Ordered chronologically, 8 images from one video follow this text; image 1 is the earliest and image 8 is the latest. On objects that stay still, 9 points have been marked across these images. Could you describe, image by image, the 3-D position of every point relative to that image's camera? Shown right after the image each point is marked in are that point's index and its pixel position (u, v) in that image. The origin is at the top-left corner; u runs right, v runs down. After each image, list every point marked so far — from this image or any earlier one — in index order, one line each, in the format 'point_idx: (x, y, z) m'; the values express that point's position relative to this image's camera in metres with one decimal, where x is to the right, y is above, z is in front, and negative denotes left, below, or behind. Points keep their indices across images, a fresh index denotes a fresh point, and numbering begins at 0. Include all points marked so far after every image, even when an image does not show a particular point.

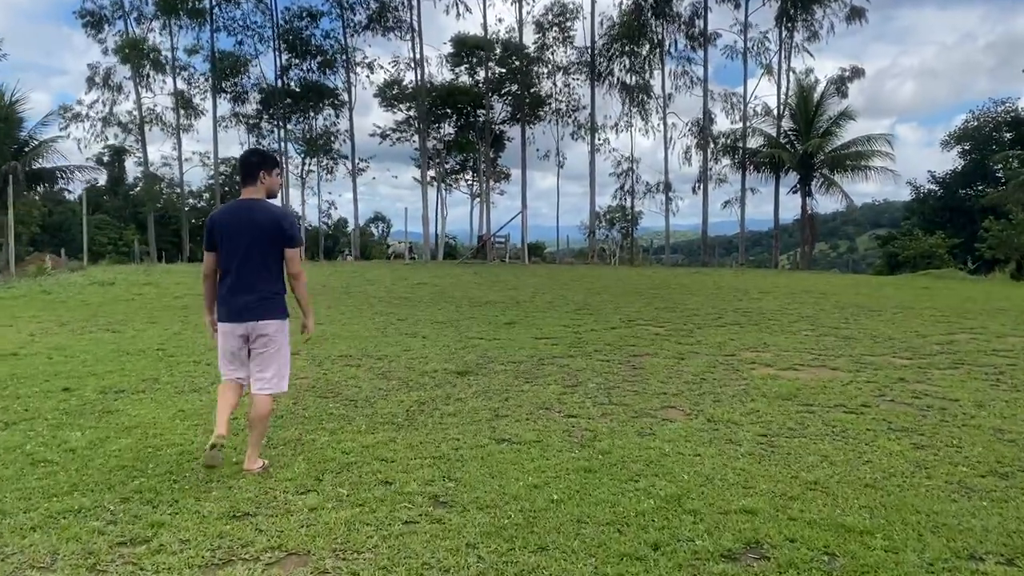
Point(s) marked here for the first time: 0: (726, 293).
0: (+4.2, -0.1, +14.7) m
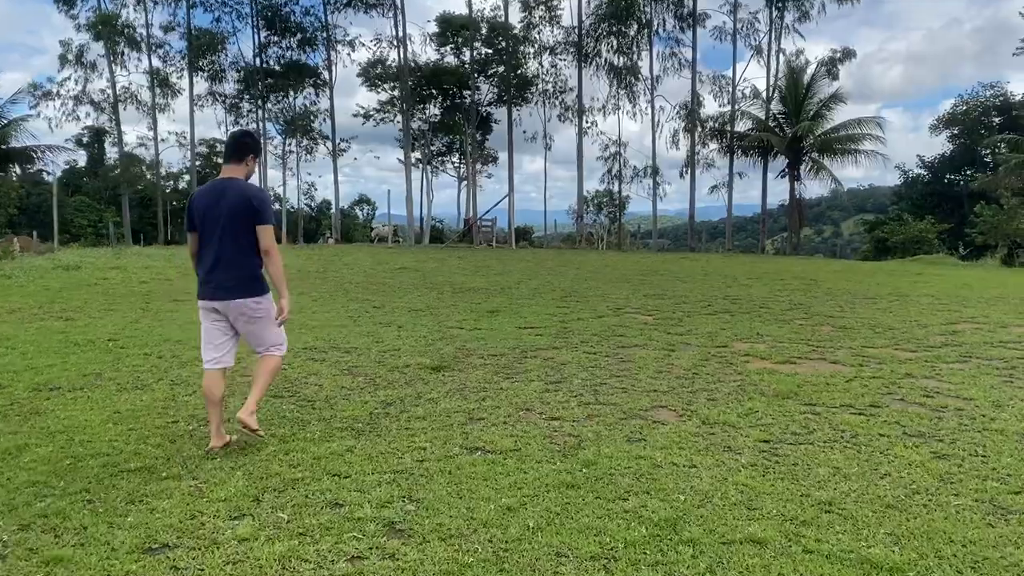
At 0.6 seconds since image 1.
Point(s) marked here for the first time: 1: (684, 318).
0: (+3.9, +0.2, +14.3) m
1: (+2.1, -0.4, +9.0) m
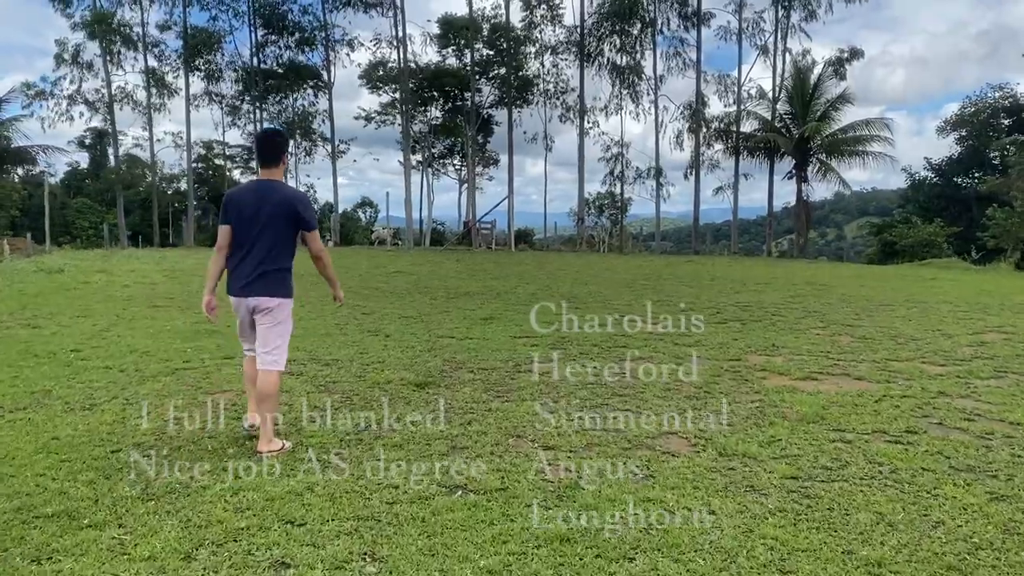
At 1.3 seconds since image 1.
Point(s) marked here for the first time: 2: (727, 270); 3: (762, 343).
0: (+3.9, +0.1, +13.7) m
1: (+2.0, -0.4, +8.4) m
2: (+5.1, +0.4, +17.4) m
3: (+2.5, -0.6, +7.5) m
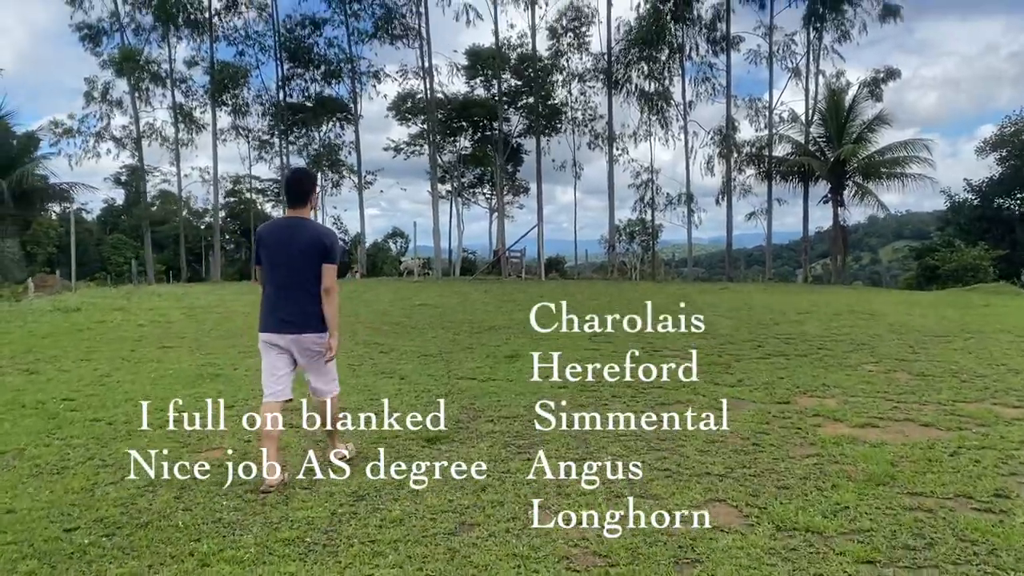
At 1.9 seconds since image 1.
0: (+4.3, -0.5, +13.0) m
1: (+2.3, -0.8, +7.8) m
2: (+5.7, -0.2, +16.7) m
3: (+2.7, -0.9, +6.9) m
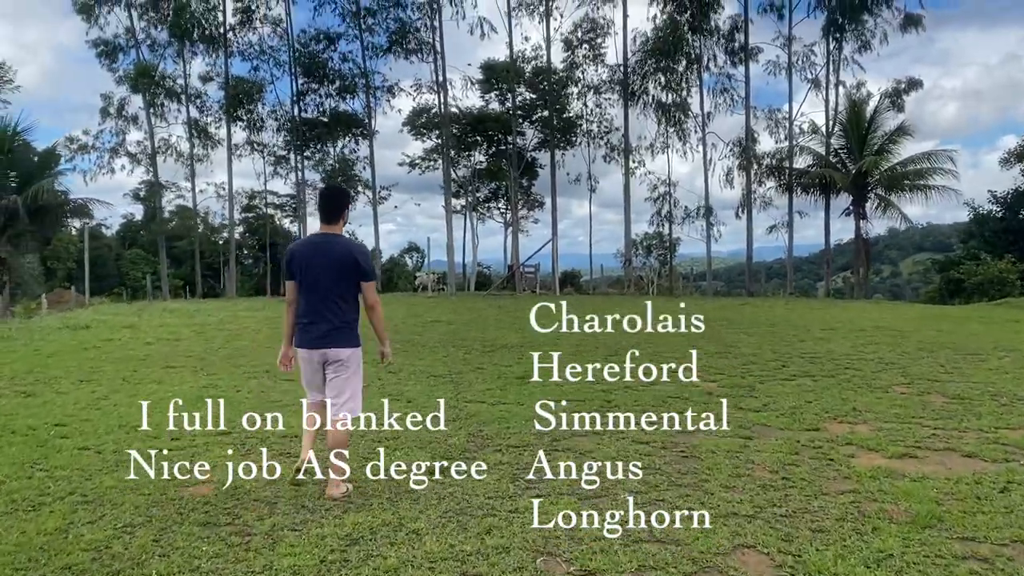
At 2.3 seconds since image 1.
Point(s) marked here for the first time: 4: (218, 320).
0: (+4.6, -0.7, +12.6) m
1: (+2.4, -1.0, +7.4) m
2: (+6.0, -0.6, +16.2) m
3: (+2.8, -1.0, +6.5) m
4: (-5.9, -0.6, +15.0) m
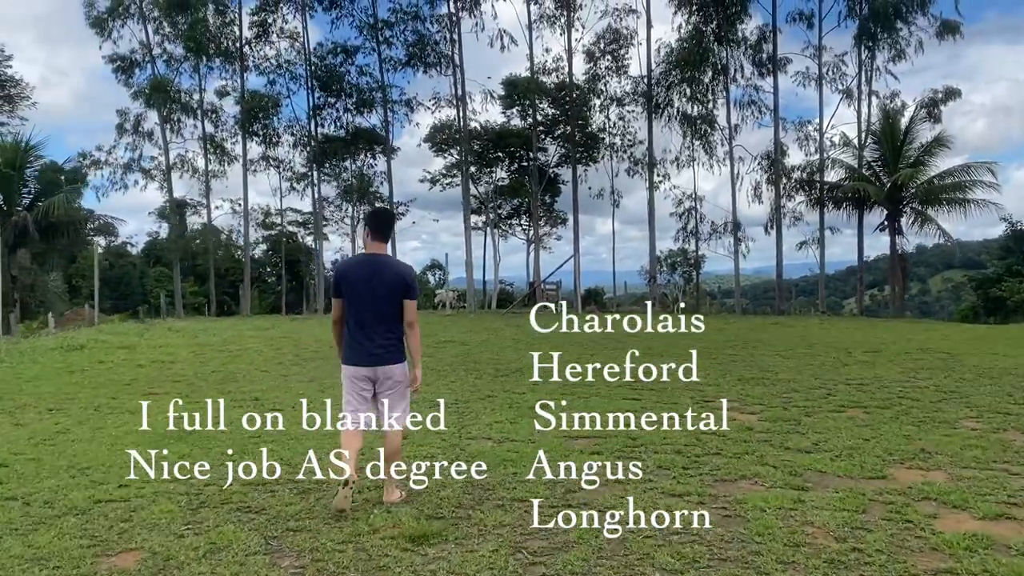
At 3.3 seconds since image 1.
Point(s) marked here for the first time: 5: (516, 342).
0: (+4.8, -1.0, +11.6) m
1: (+2.5, -1.1, +6.5) m
2: (+6.4, -1.0, +15.2) m
3: (+2.9, -1.2, +5.5) m
4: (-5.6, -1.0, +14.3) m
5: (+0.1, -1.0, +13.5) m
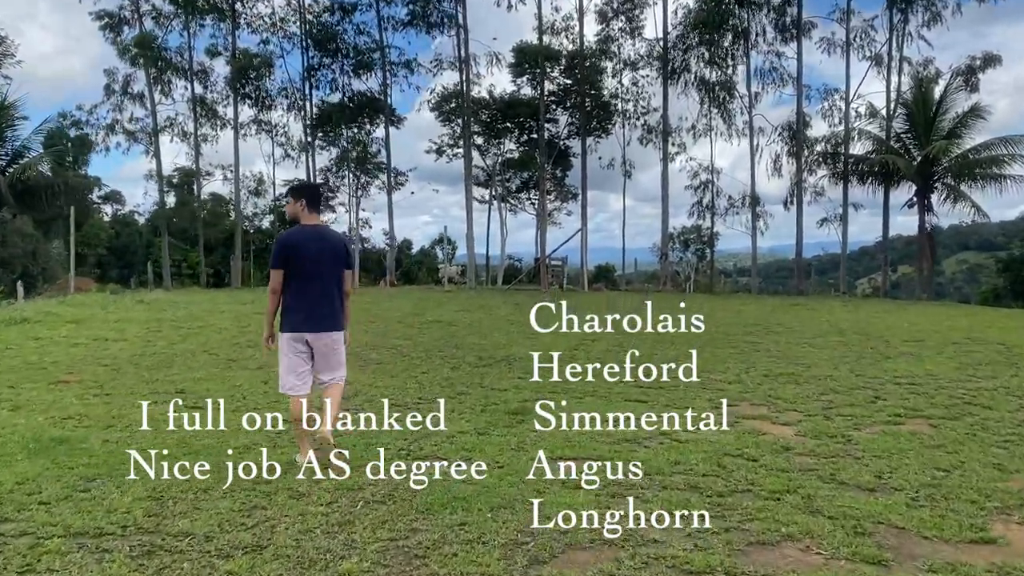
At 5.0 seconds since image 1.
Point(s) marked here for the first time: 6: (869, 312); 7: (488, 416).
0: (+4.7, -0.7, +10.1) m
1: (+2.3, -1.0, +5.1) m
2: (+6.3, -0.6, +13.7) m
3: (+2.7, -1.1, +4.1) m
4: (-5.6, -0.5, +13.0) m
5: (0.0, -0.6, +12.1) m
6: (+7.7, -0.5, +16.3) m
7: (-0.3, -1.0, +5.6) m
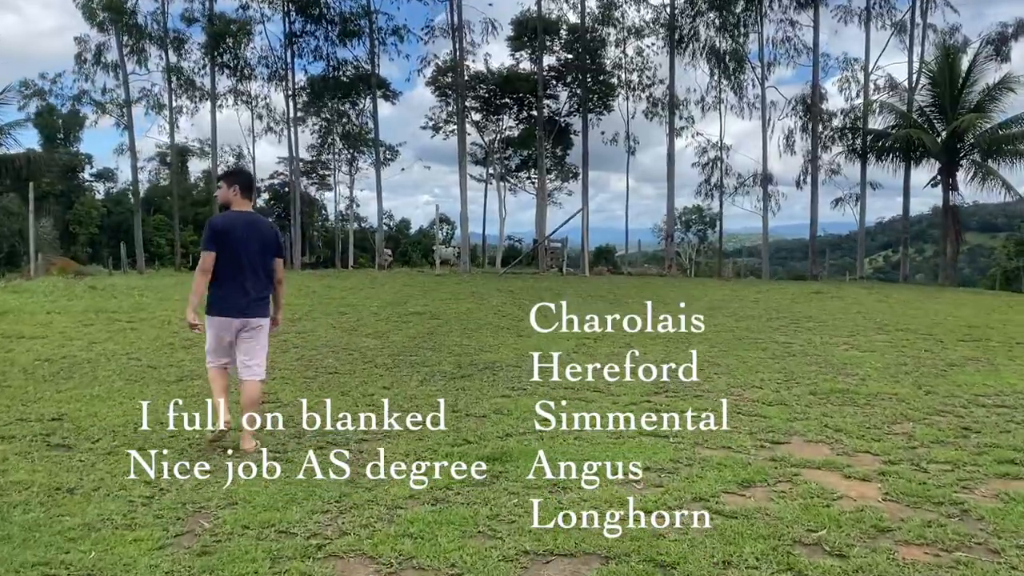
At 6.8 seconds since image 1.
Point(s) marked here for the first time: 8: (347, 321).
0: (+4.6, -0.6, +8.6) m
1: (+2.2, -1.0, +3.6) m
2: (+6.1, -0.4, +12.1) m
3: (+2.5, -1.1, +2.6) m
4: (-5.8, -0.2, +11.5) m
5: (-0.2, -0.4, +10.6) m
6: (+7.5, -0.2, +14.8) m
7: (-0.4, -1.0, +4.1) m
8: (-2.2, -0.4, +9.5) m
